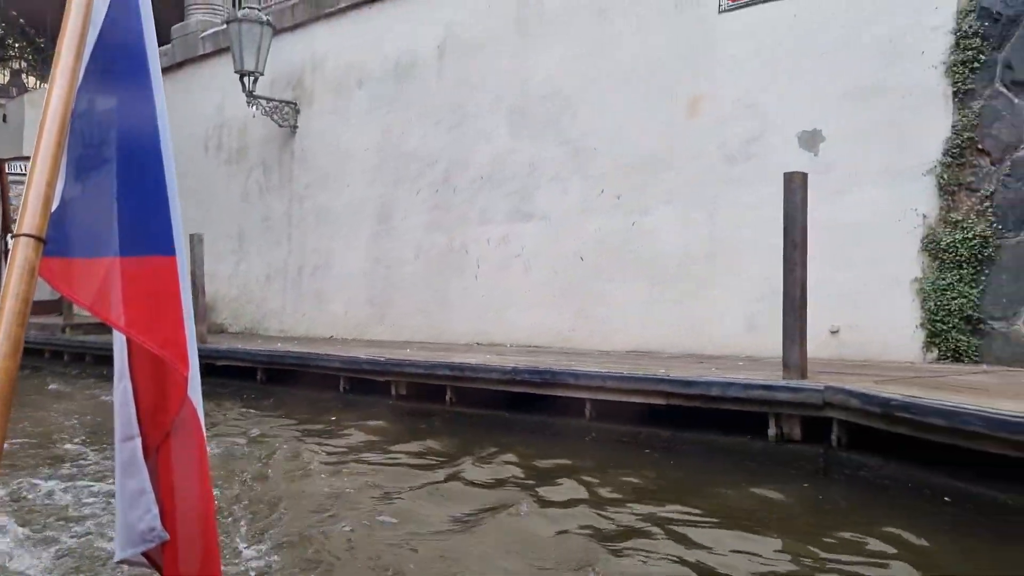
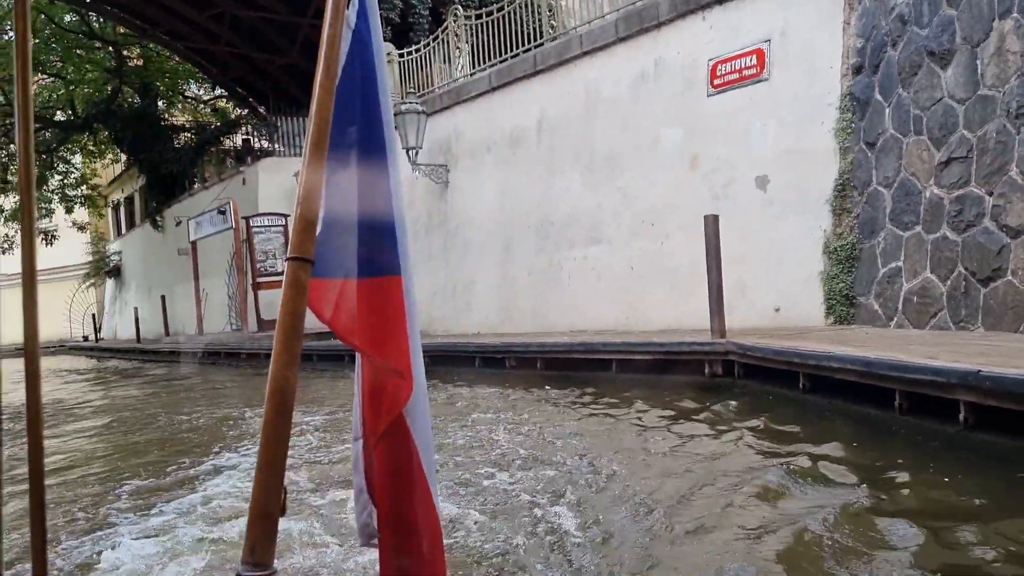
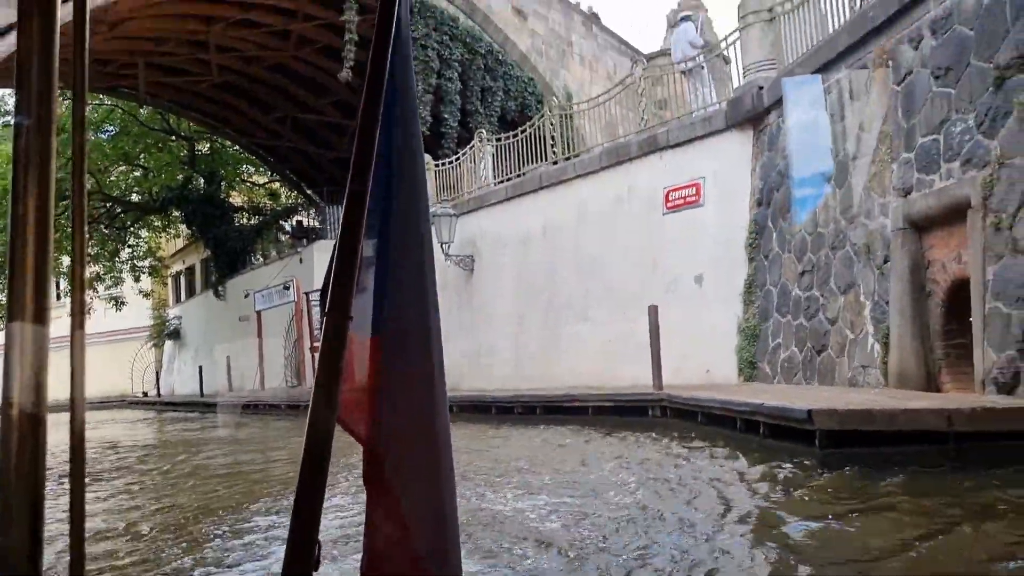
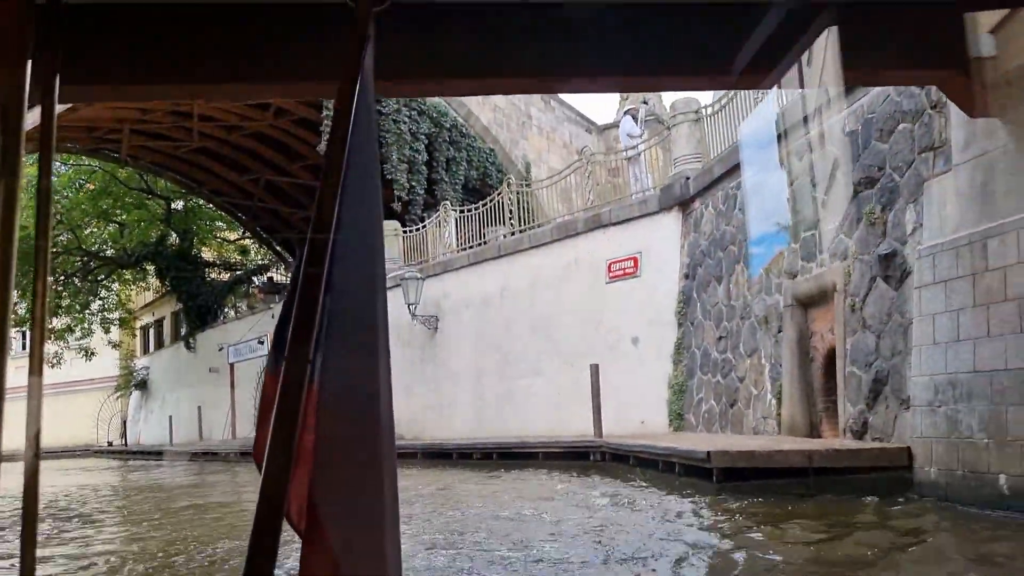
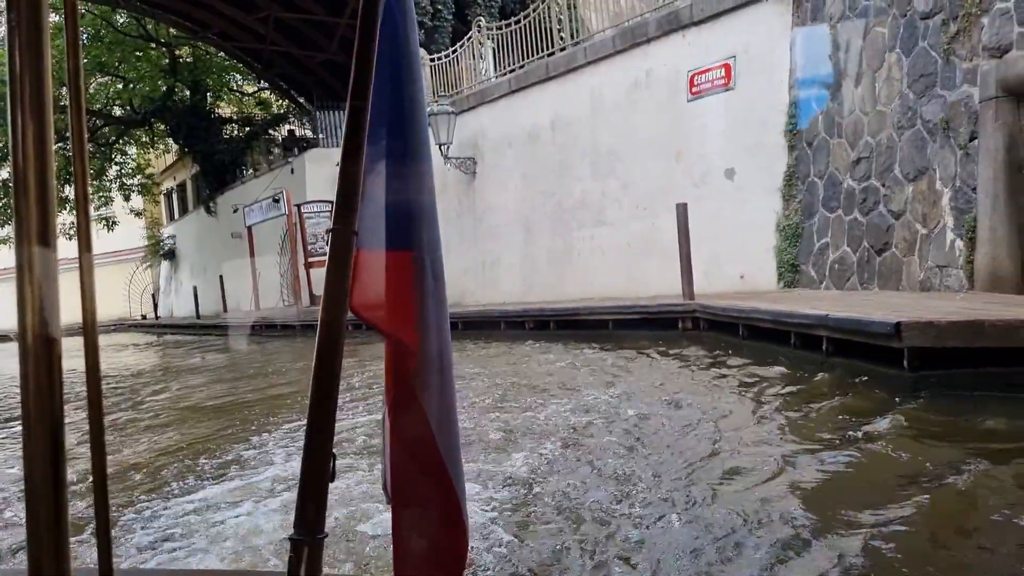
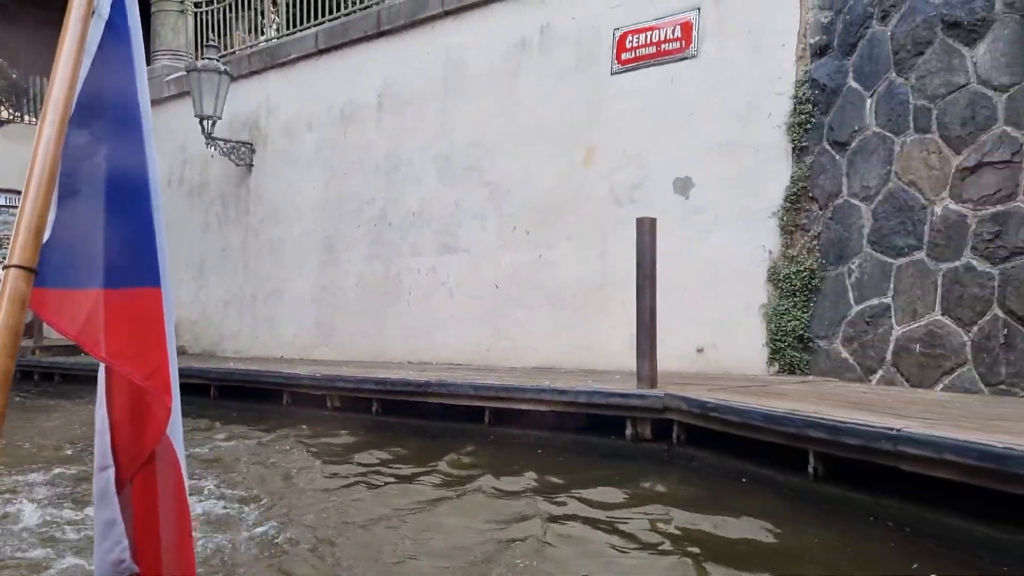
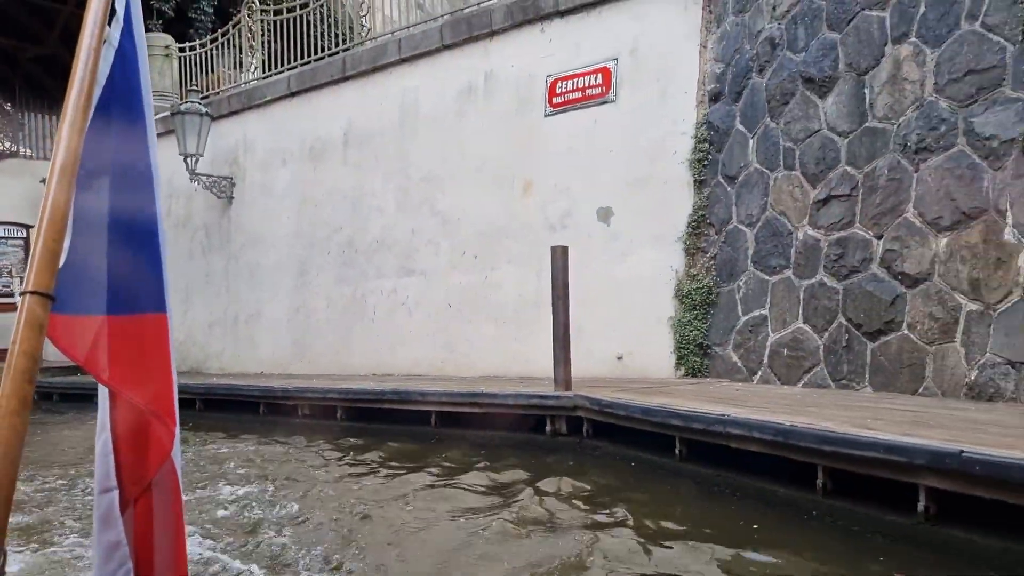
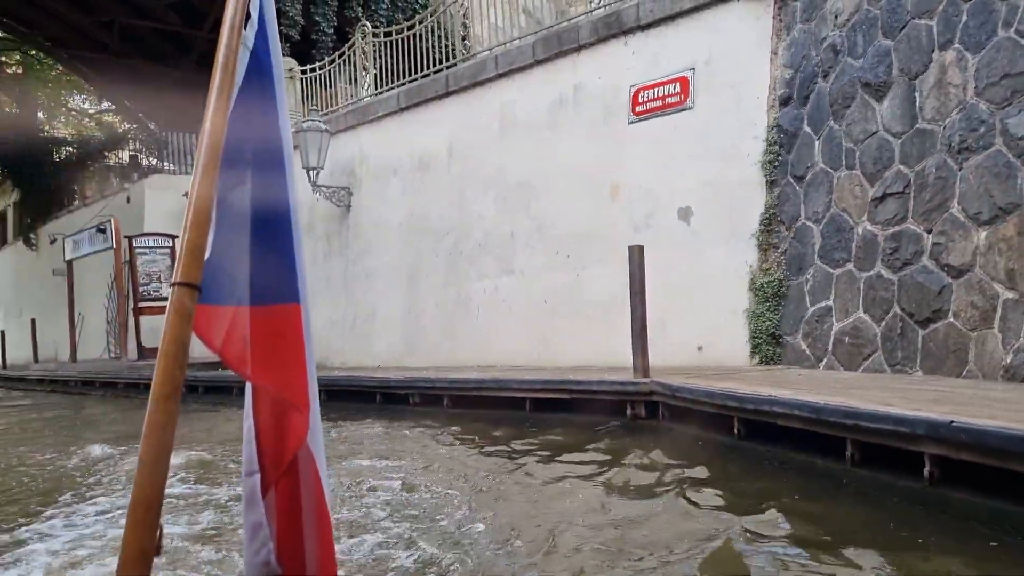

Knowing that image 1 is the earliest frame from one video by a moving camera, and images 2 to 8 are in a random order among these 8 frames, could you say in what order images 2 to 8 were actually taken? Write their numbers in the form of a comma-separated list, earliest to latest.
6, 7, 8, 2, 5, 3, 4
